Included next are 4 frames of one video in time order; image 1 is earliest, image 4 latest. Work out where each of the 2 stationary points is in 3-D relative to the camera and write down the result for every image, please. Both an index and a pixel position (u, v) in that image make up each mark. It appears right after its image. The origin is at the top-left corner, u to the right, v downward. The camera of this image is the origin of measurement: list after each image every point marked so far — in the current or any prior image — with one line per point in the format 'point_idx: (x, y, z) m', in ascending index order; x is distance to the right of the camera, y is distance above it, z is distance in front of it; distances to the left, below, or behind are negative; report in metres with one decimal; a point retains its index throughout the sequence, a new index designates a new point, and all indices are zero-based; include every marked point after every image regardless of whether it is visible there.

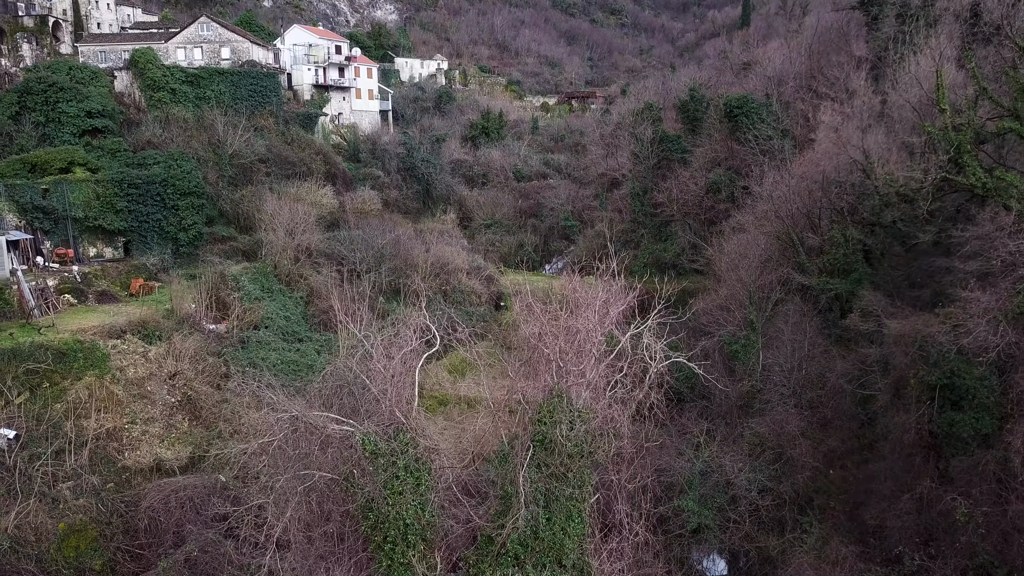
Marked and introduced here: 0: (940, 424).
0: (+6.8, -2.2, +10.1) m
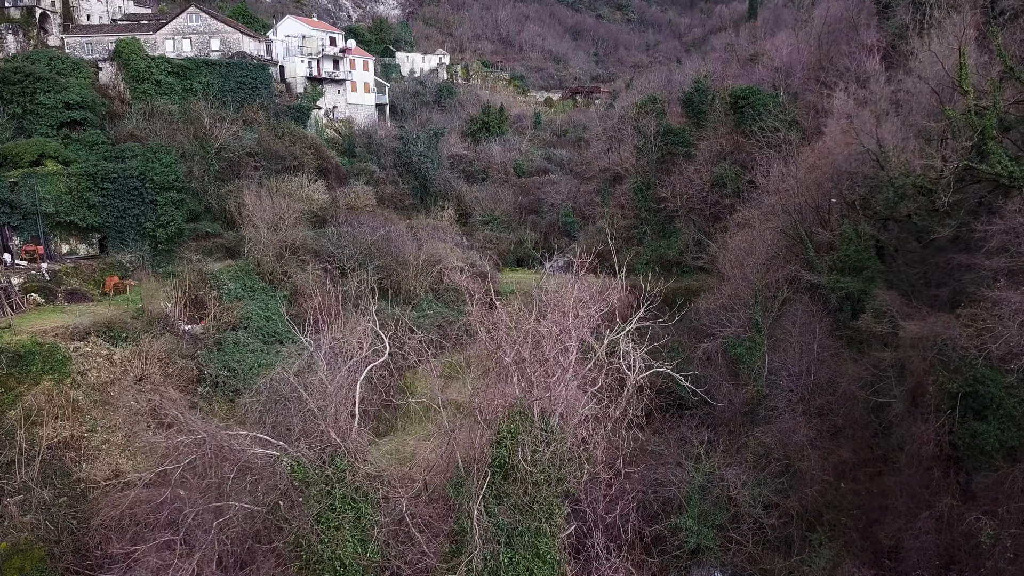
0: (+6.6, -2.1, +9.2) m
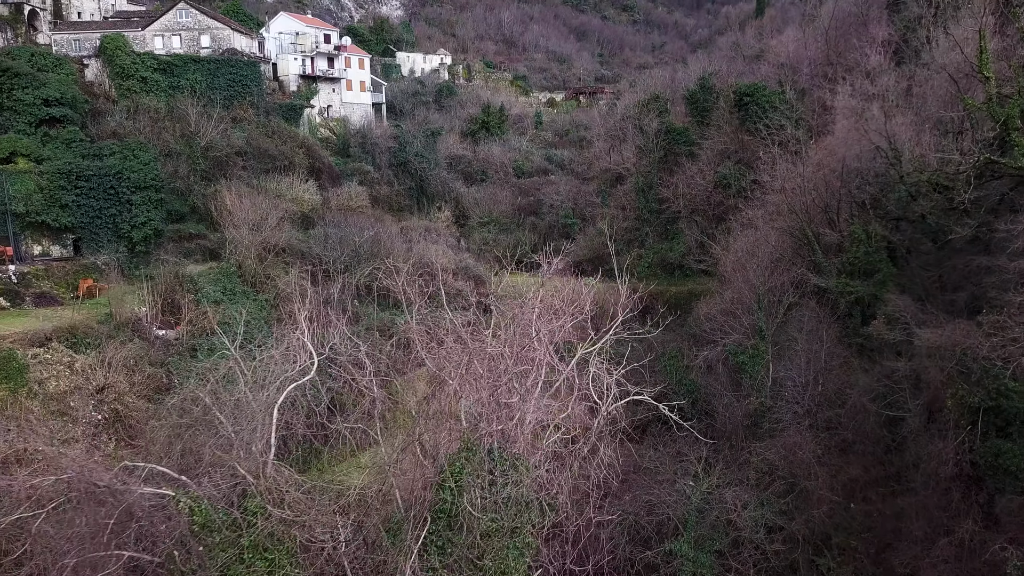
0: (+6.3, -2.2, +8.4) m
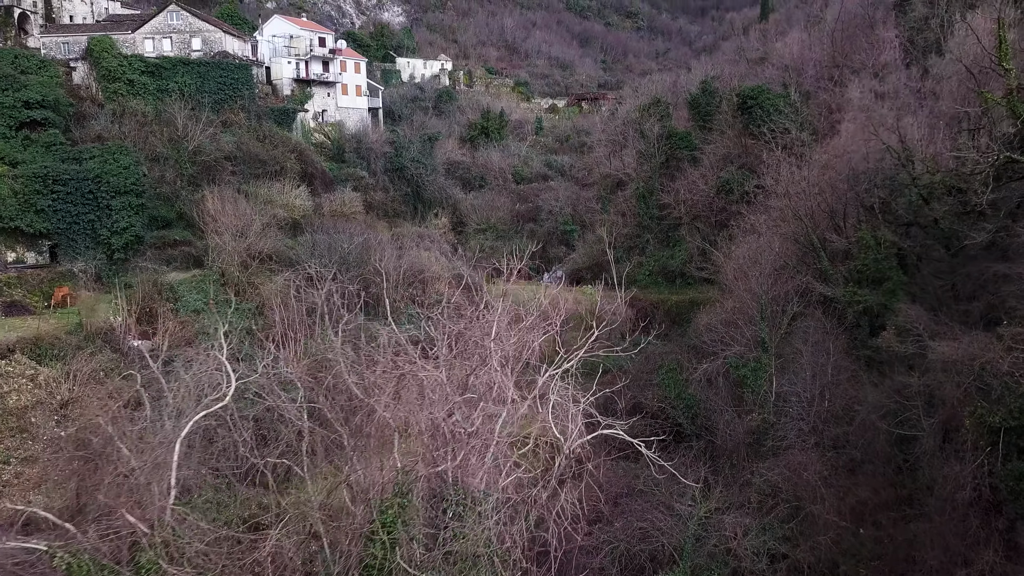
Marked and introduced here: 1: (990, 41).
0: (+6.0, -2.3, +7.7) m
1: (+8.7, +4.5, +11.4) m
